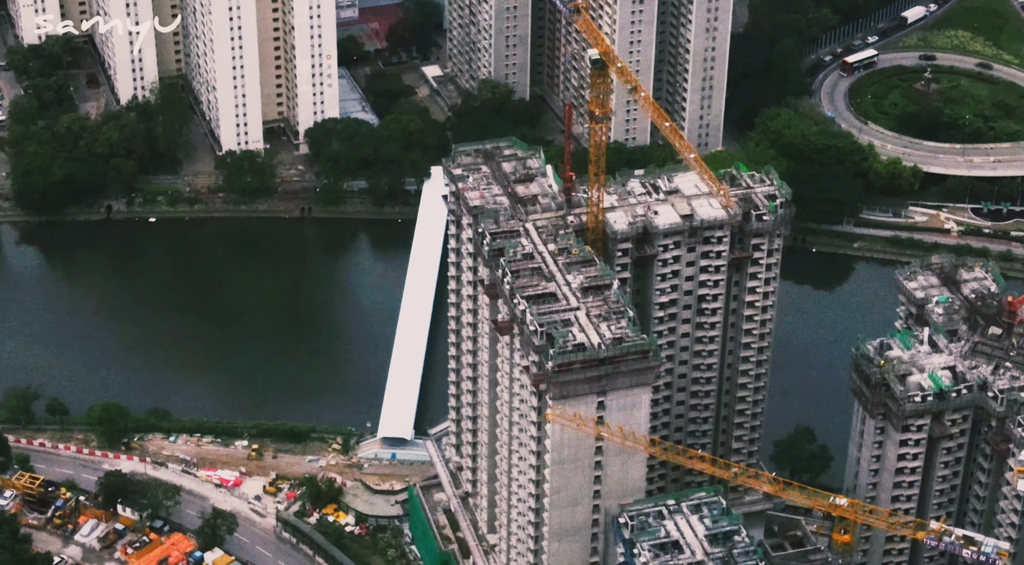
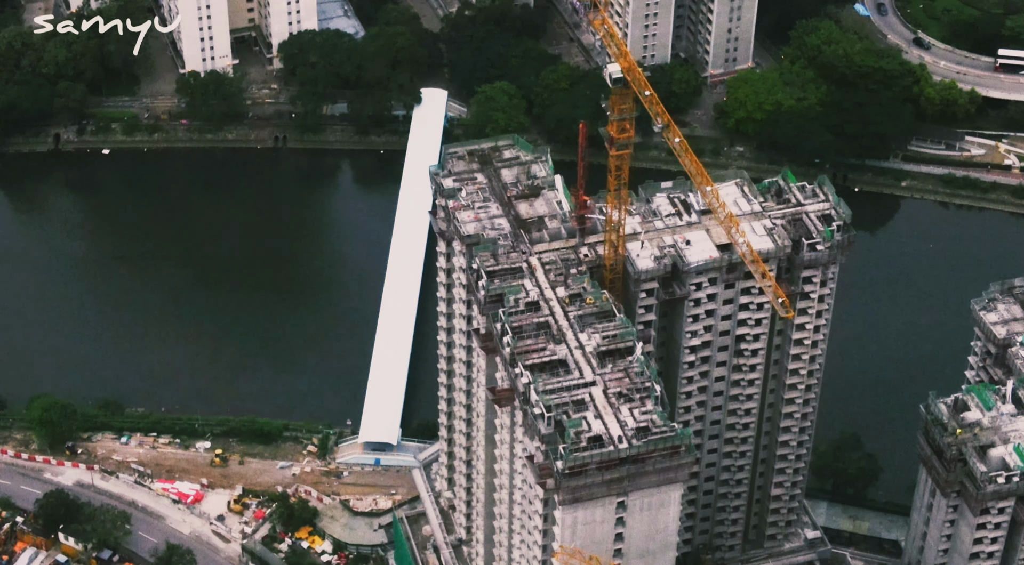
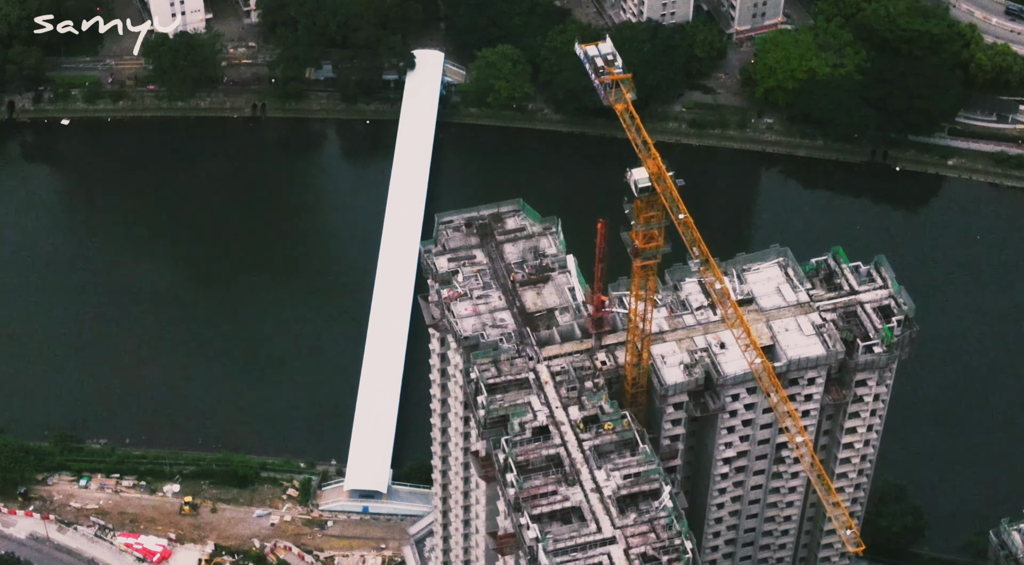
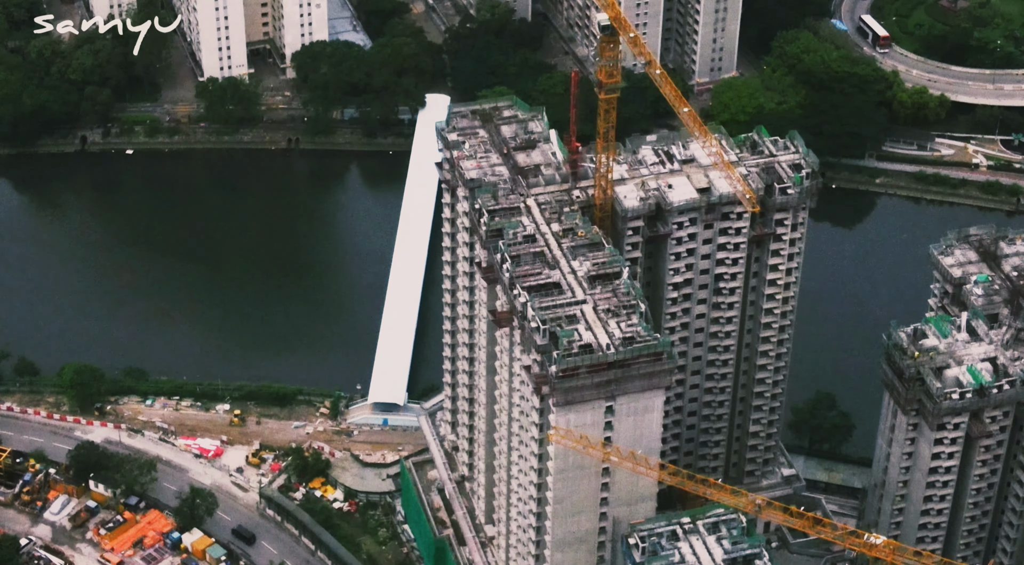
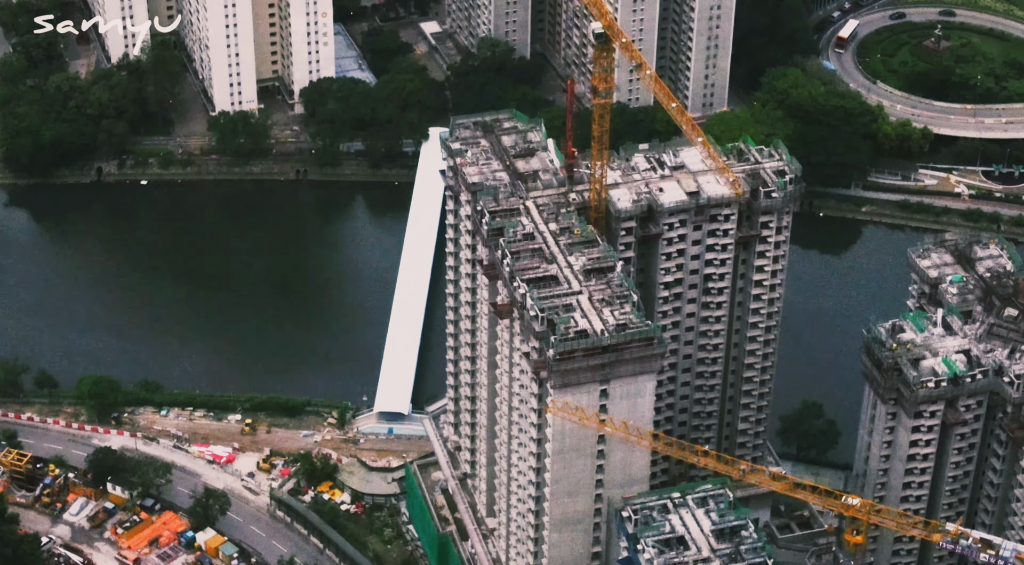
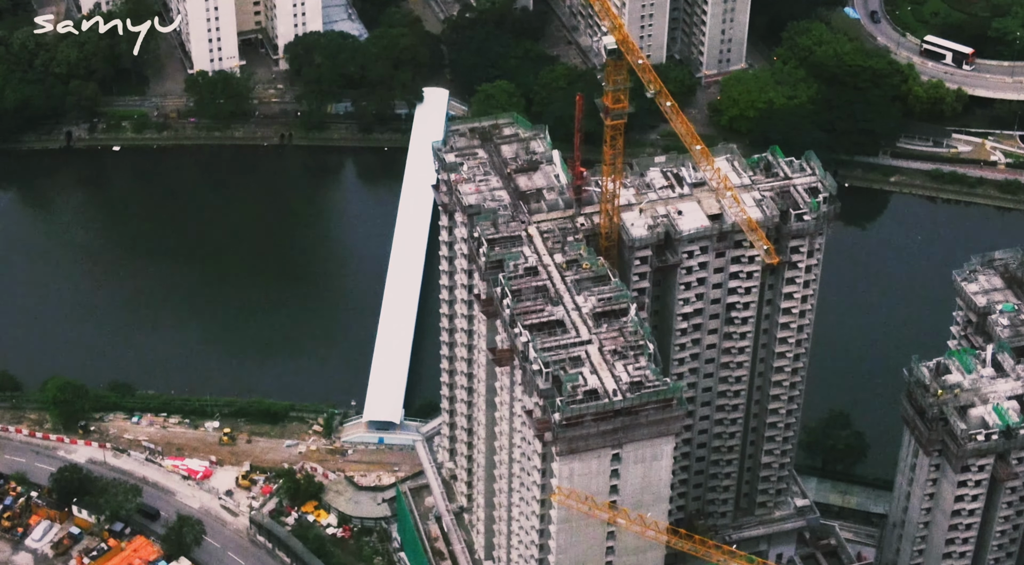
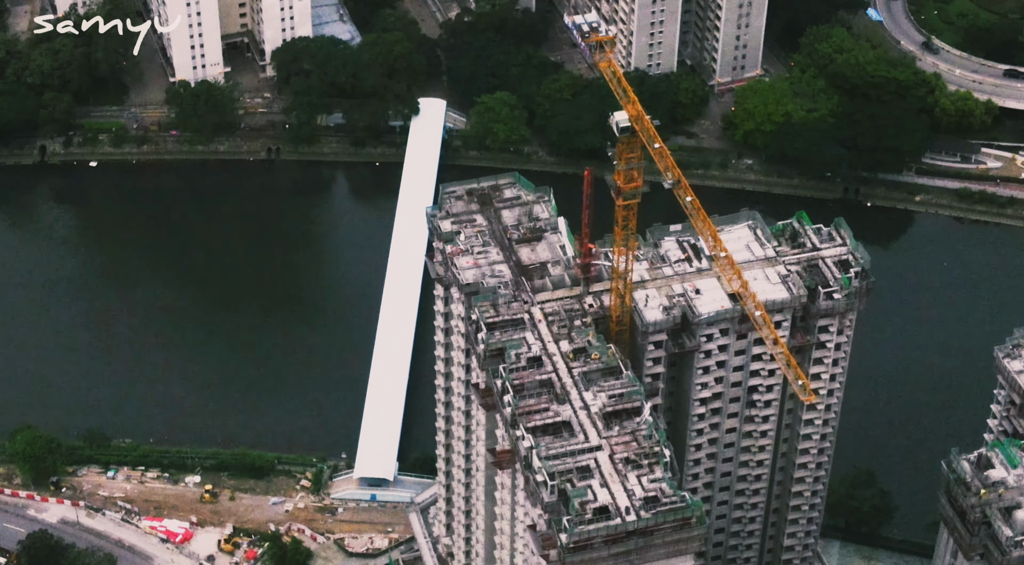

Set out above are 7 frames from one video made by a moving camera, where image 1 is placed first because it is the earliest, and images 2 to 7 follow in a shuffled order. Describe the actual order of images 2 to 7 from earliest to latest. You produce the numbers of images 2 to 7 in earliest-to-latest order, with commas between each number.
5, 4, 6, 2, 7, 3
